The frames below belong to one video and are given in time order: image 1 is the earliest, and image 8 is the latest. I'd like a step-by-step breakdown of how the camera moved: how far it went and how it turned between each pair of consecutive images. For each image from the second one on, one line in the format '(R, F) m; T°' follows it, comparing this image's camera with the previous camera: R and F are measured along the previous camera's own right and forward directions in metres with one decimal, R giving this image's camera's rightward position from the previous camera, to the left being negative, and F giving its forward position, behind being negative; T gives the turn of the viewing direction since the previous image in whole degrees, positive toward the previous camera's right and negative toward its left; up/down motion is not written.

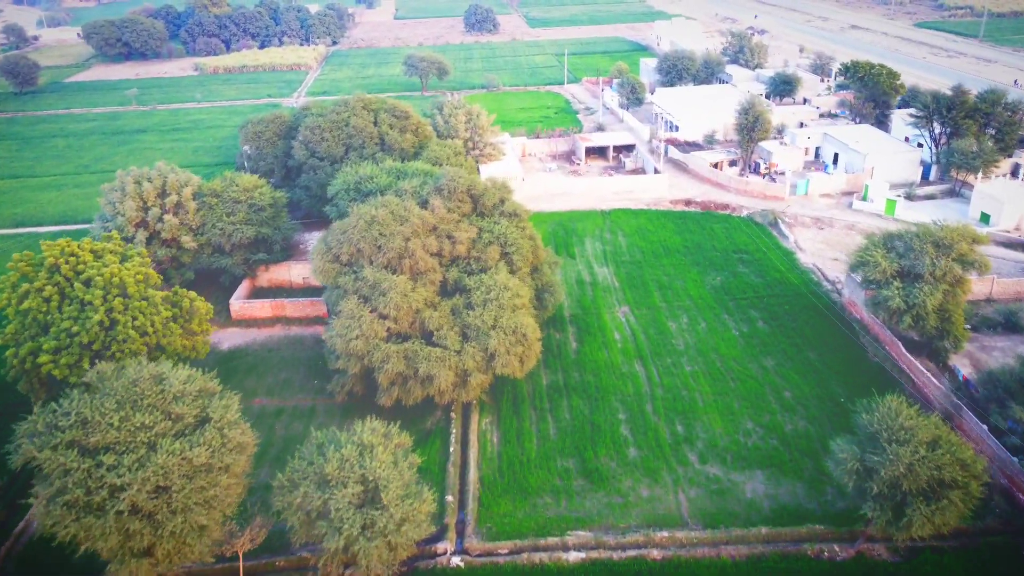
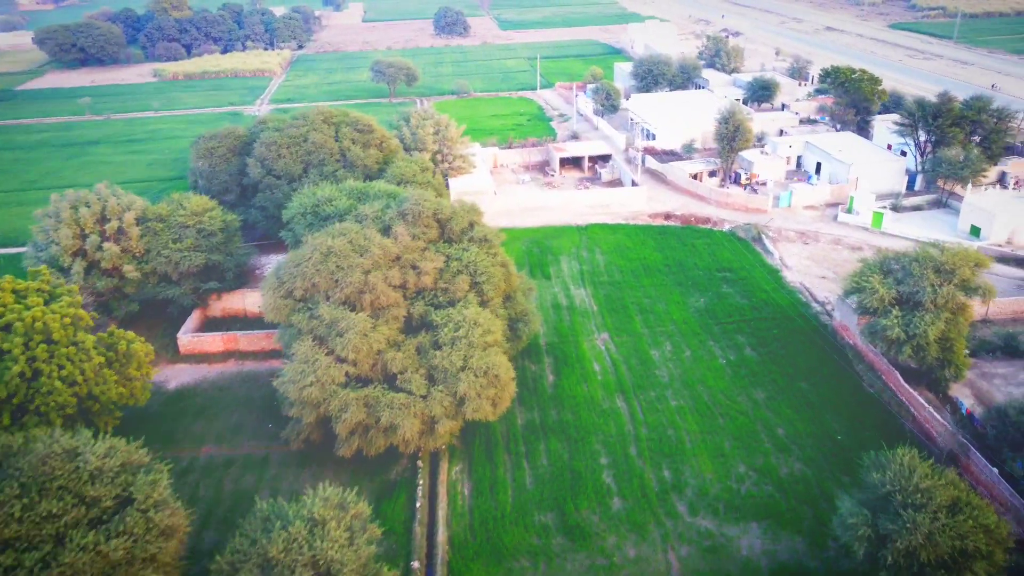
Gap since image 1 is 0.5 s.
(+0.2, +1.9) m; +2°
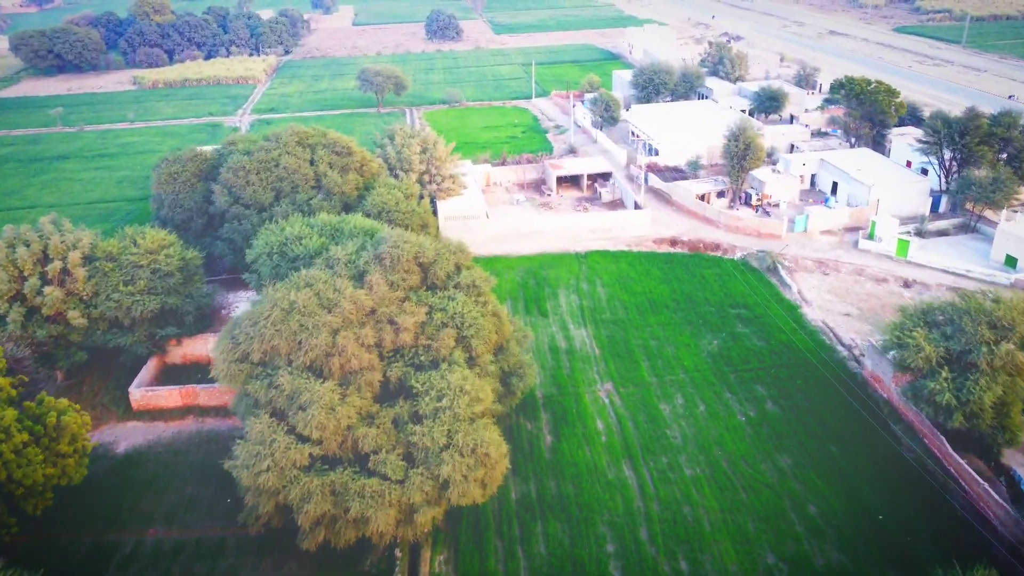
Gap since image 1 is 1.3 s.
(+0.1, +2.9) m; 0°
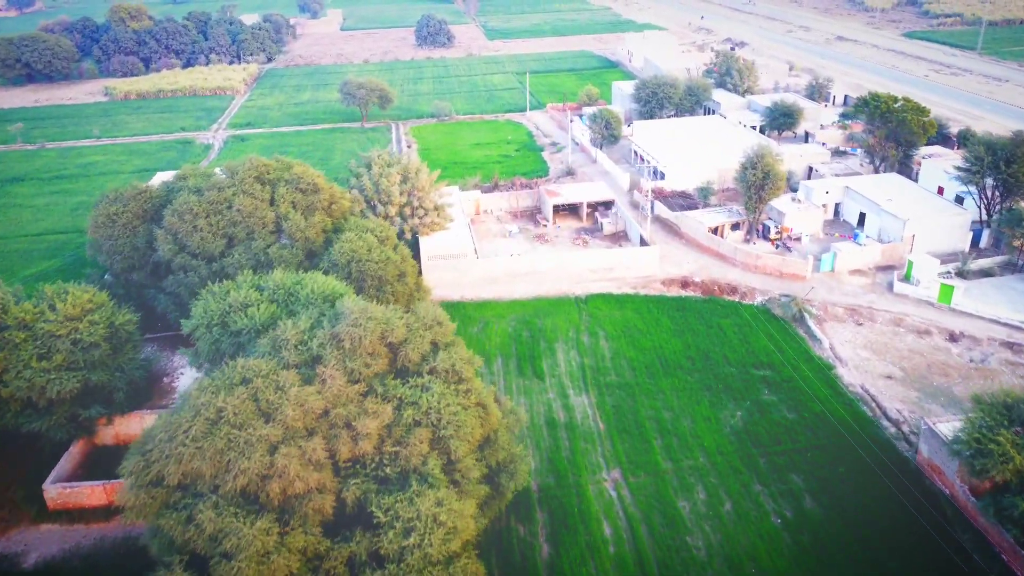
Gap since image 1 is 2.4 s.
(+0.2, +3.9) m; 0°
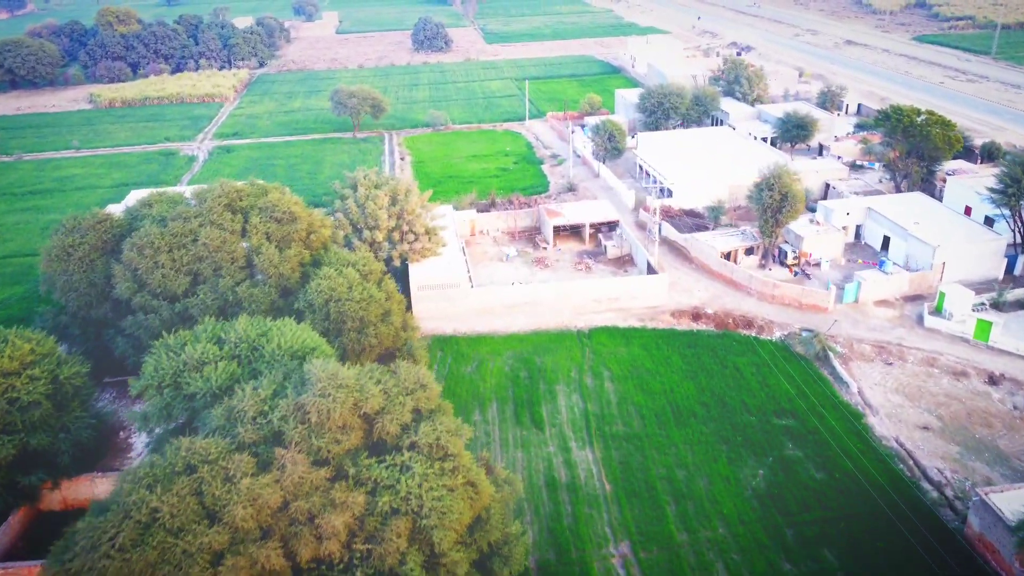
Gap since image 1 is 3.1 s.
(+0.1, +2.4) m; 0°
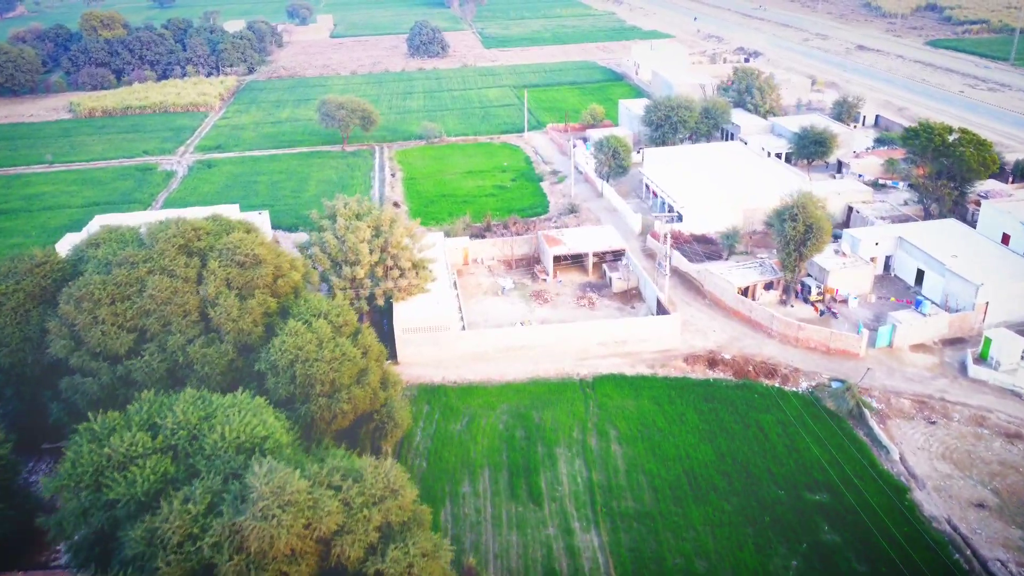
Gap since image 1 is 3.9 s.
(+0.2, +2.9) m; 0°
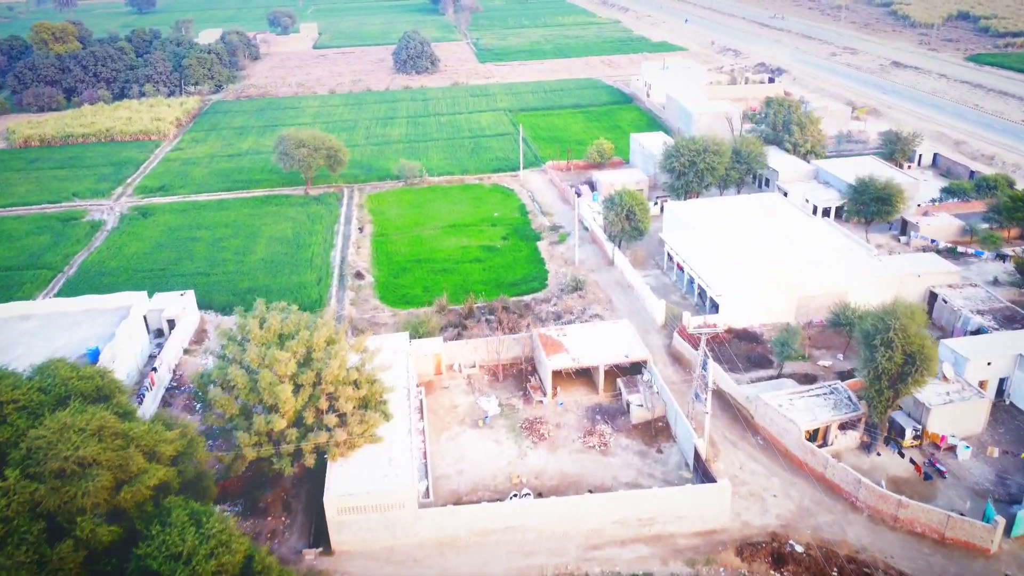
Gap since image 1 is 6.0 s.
(+0.5, +7.8) m; 0°
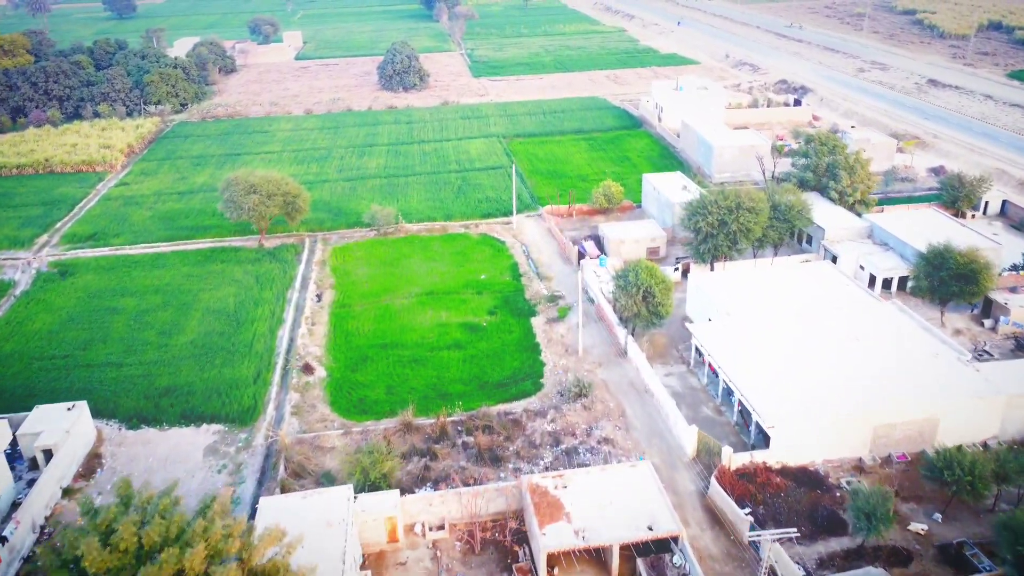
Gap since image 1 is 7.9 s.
(+0.5, +6.7) m; 0°
